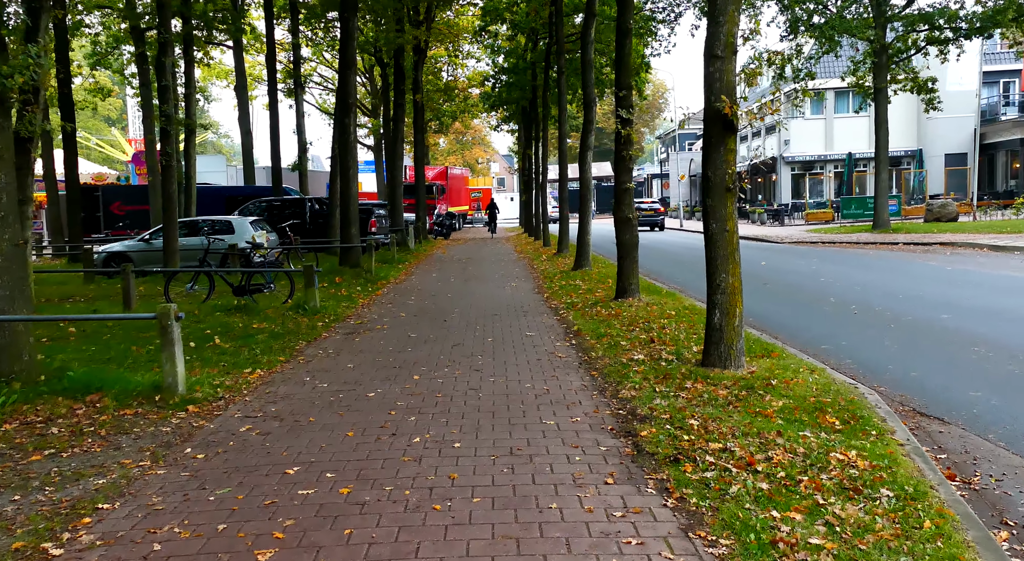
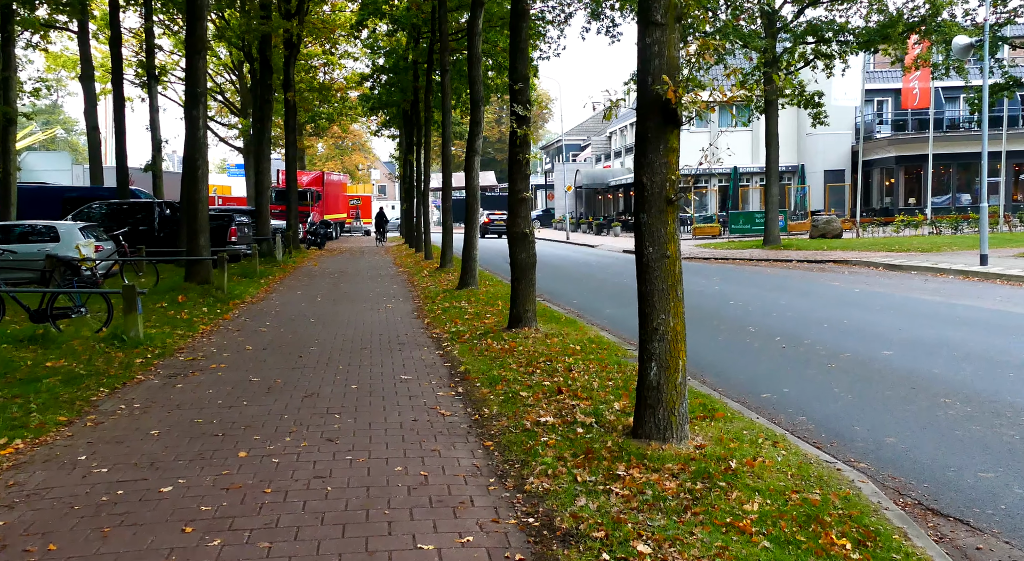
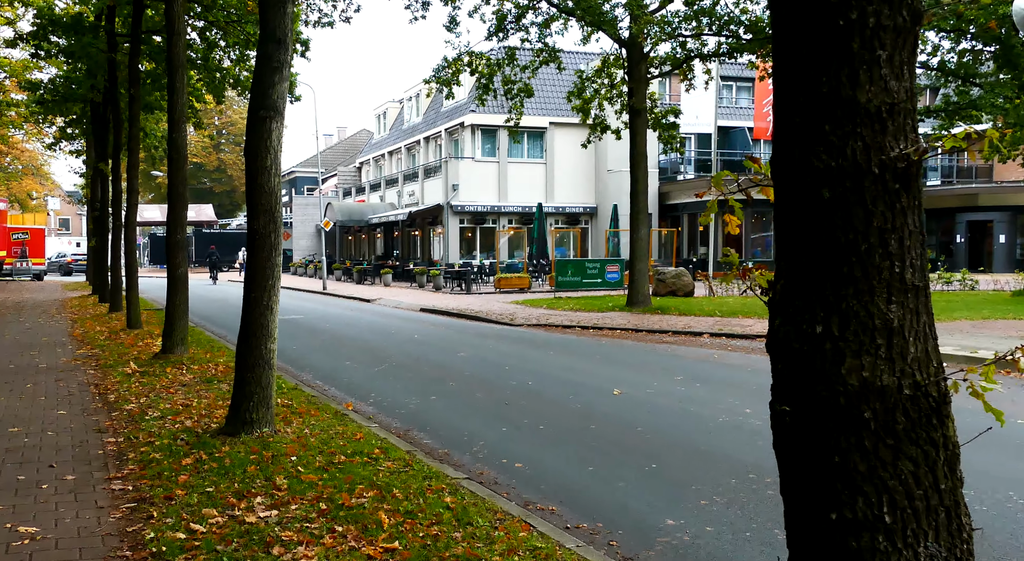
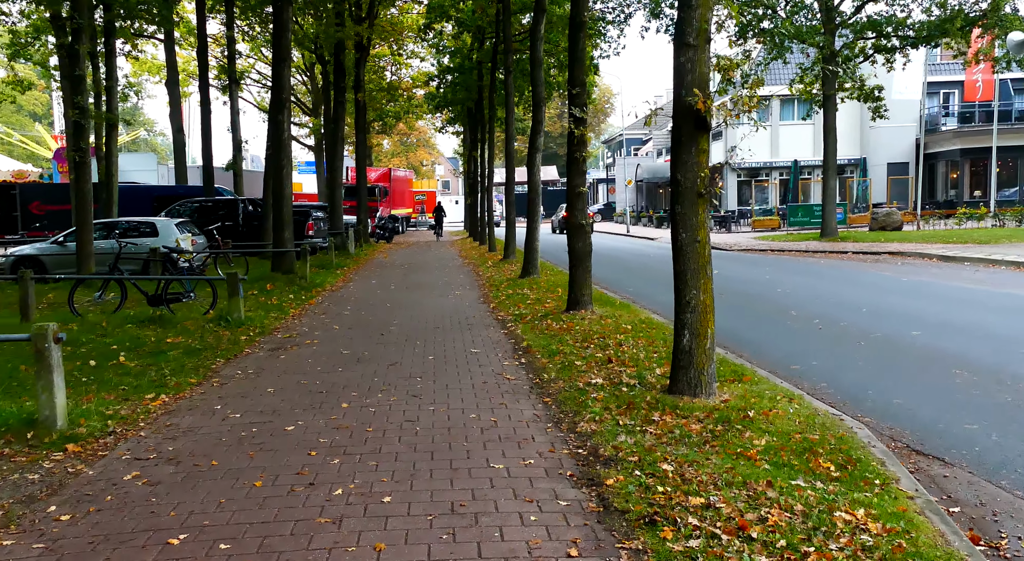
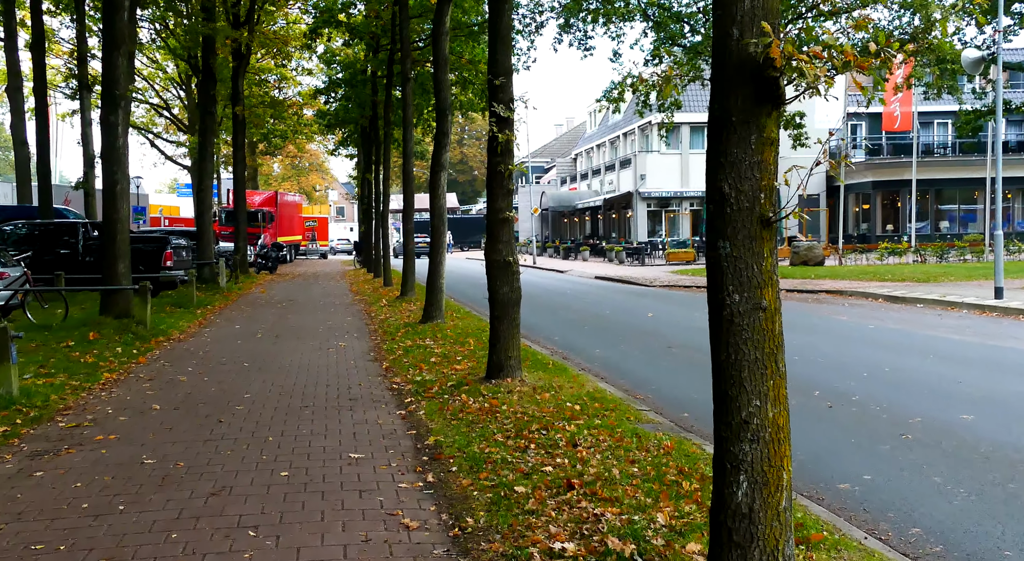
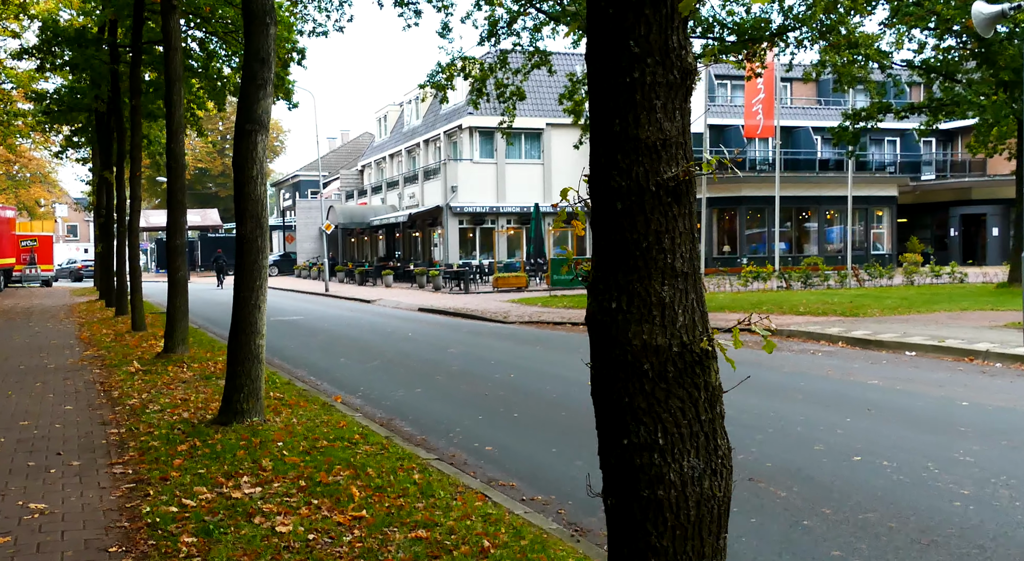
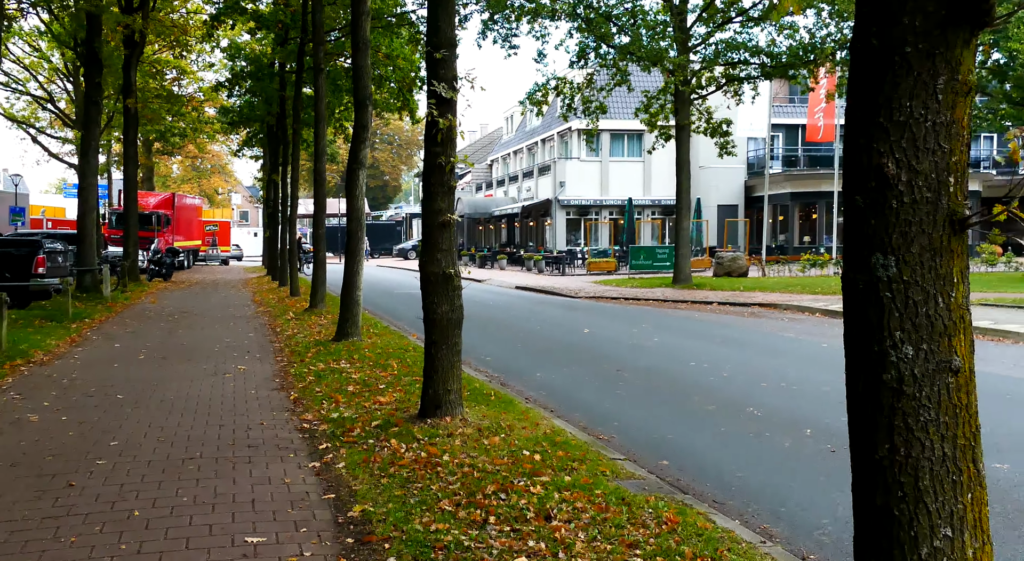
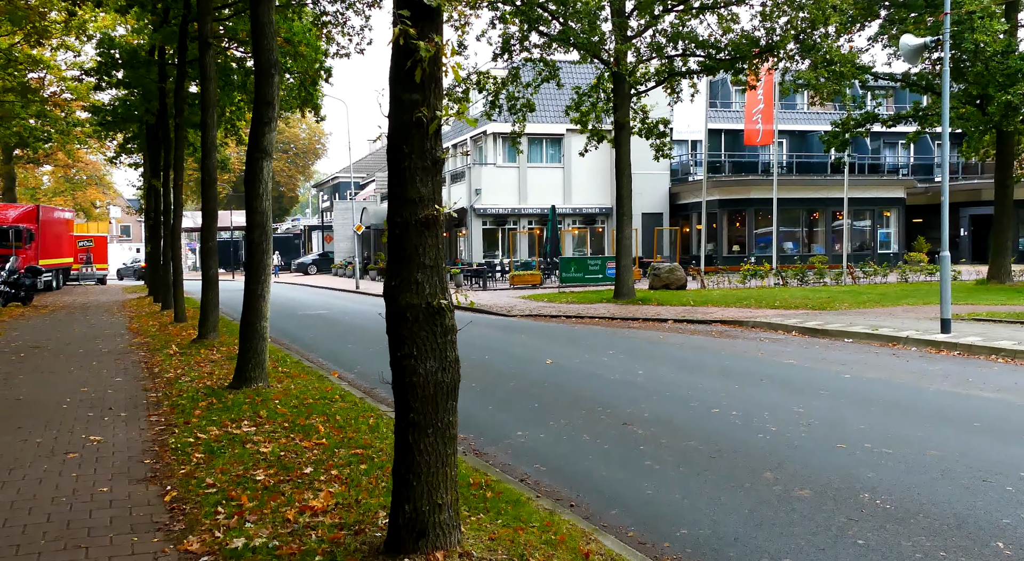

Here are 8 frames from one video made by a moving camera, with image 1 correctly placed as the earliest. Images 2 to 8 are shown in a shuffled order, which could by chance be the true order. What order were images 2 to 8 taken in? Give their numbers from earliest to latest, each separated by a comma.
4, 2, 5, 7, 8, 6, 3
